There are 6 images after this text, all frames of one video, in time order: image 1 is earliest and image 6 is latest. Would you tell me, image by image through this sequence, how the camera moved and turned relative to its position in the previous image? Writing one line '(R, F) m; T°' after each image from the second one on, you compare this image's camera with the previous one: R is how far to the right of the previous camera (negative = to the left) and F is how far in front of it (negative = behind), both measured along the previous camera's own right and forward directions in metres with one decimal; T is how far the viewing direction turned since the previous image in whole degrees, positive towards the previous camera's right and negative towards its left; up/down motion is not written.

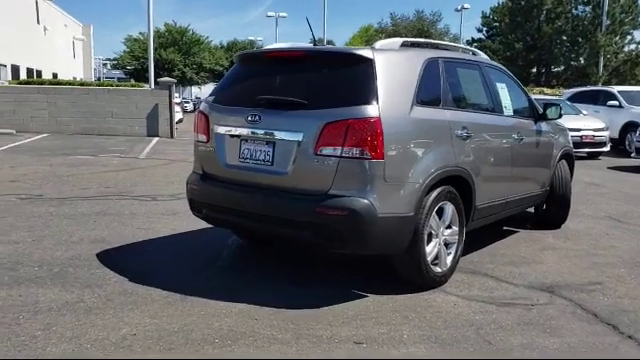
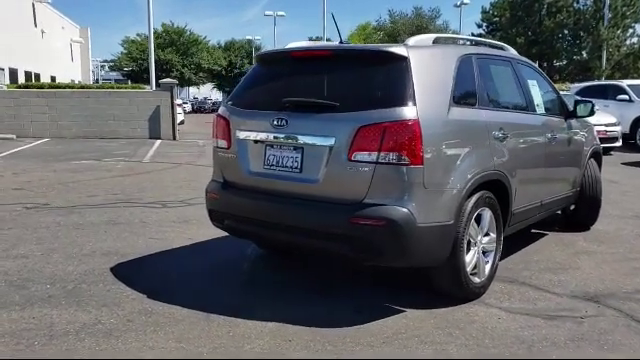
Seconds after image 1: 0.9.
(-0.2, +0.3) m; 0°
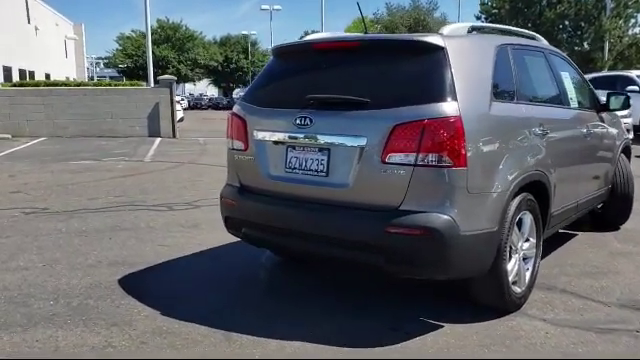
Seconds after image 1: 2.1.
(-0.2, +0.4) m; 0°
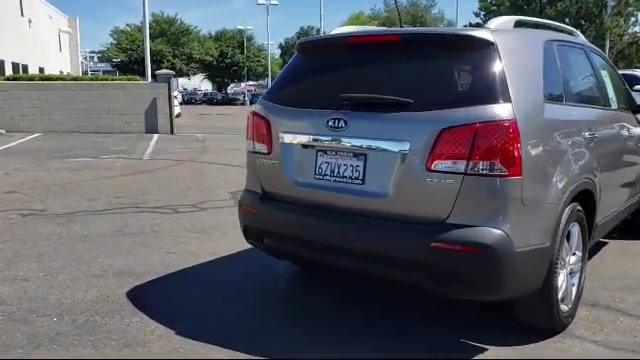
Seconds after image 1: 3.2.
(-0.2, +0.3) m; +1°
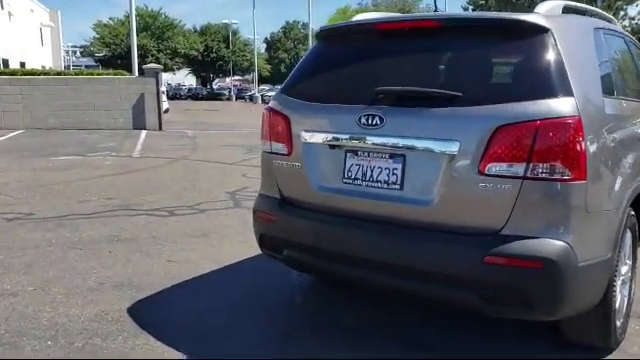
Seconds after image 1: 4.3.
(-0.2, +0.4) m; +1°
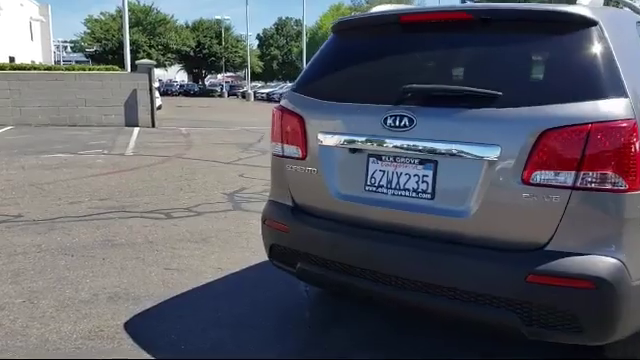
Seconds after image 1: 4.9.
(-0.1, +0.3) m; +1°
